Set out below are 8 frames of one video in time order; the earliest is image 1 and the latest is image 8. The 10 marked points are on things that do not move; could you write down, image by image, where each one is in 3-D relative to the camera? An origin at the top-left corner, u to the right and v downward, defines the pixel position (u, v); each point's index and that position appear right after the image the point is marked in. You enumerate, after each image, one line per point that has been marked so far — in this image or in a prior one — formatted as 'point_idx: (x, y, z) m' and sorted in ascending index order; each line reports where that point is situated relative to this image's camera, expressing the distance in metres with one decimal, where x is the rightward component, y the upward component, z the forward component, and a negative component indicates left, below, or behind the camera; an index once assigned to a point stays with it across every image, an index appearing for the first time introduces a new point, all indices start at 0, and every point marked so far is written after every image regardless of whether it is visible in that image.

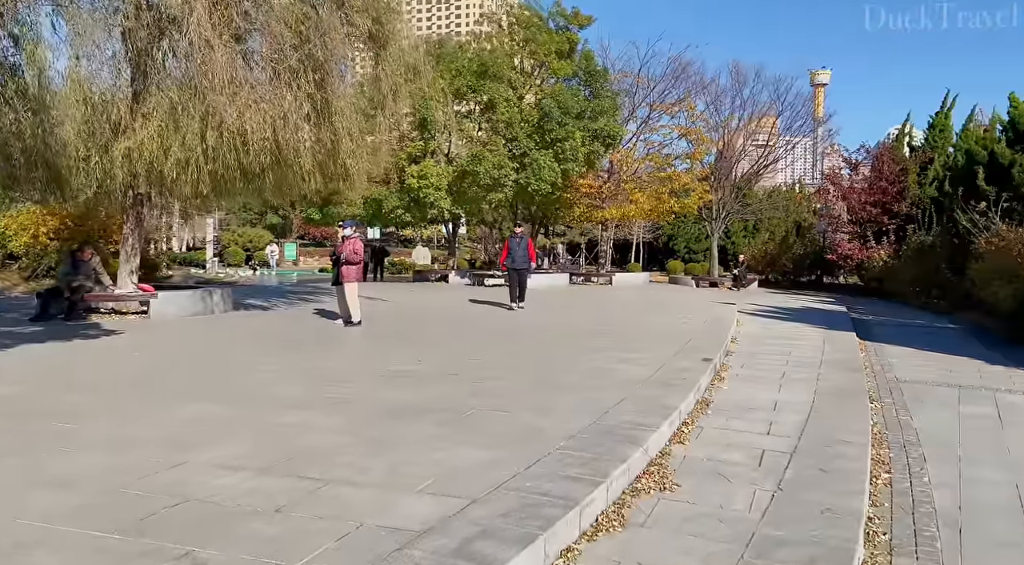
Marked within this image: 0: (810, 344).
0: (+4.6, -0.9, +10.3) m
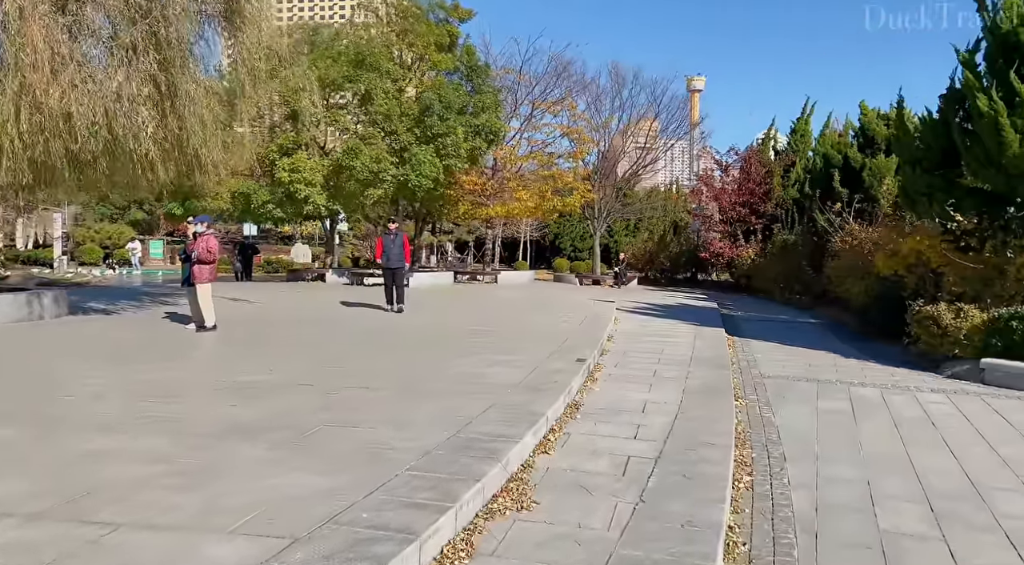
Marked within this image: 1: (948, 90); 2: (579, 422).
0: (+2.7, -0.9, +10.5) m
1: (+6.1, +2.7, +9.3) m
2: (+0.6, -1.2, +5.8) m
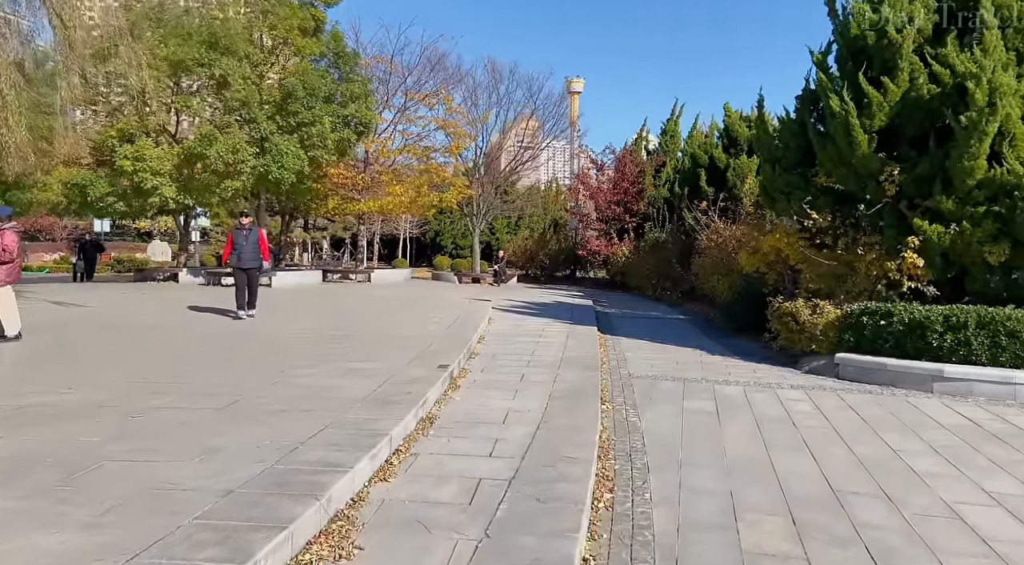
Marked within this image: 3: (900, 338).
0: (+0.6, -0.9, +10.1) m
1: (+4.2, +2.7, +9.5) m
2: (-0.6, -1.2, +5.2) m
3: (+4.5, -0.6, +7.7) m
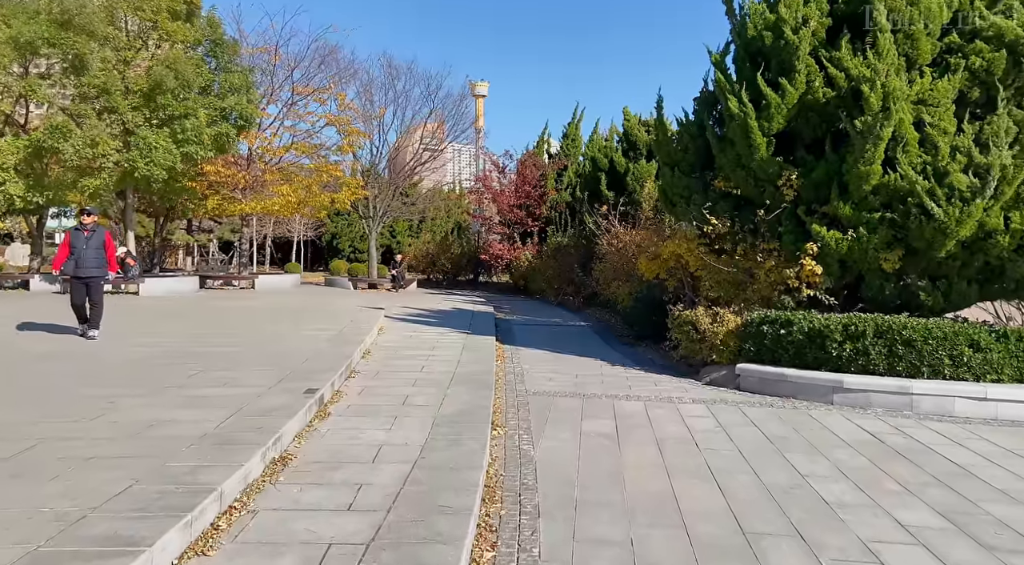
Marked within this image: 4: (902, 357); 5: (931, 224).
0: (-0.9, -1.0, +9.4) m
1: (+2.6, +2.6, +9.2) m
2: (-1.5, -1.3, +4.3) m
3: (+3.2, -0.7, +7.5) m
4: (+4.0, -0.8, +6.8) m
5: (+4.3, +0.6, +6.9) m
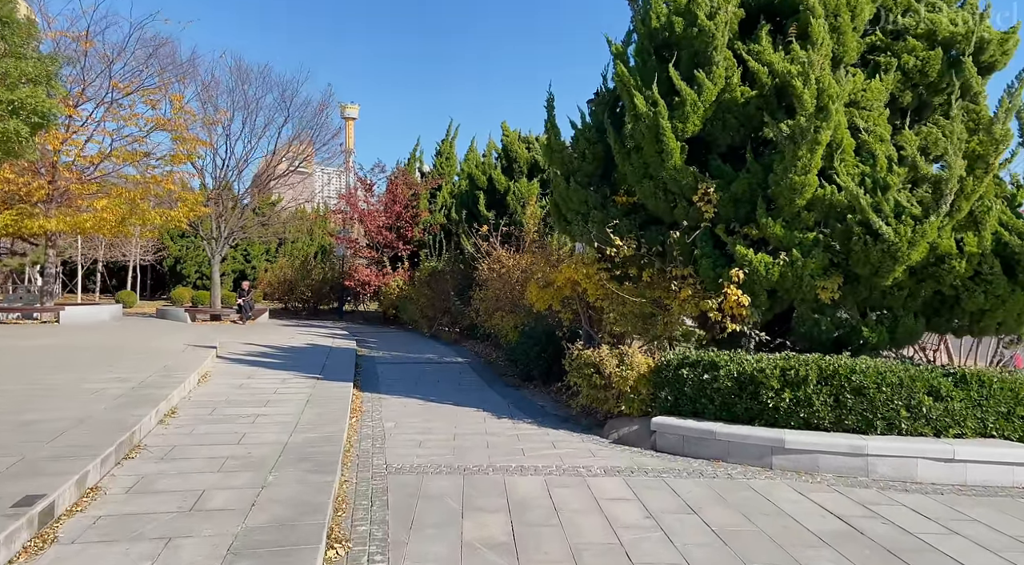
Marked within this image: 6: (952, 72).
0: (-2.4, -1.4, +7.1) m
1: (+1.0, +2.3, +7.8) m
2: (-2.1, -1.5, +2.1) m
3: (+2.0, -1.0, +6.1) m
4: (+2.8, -1.1, +5.6) m
5: (+3.2, +0.3, +5.7) m
6: (+4.2, +2.0, +6.4) m
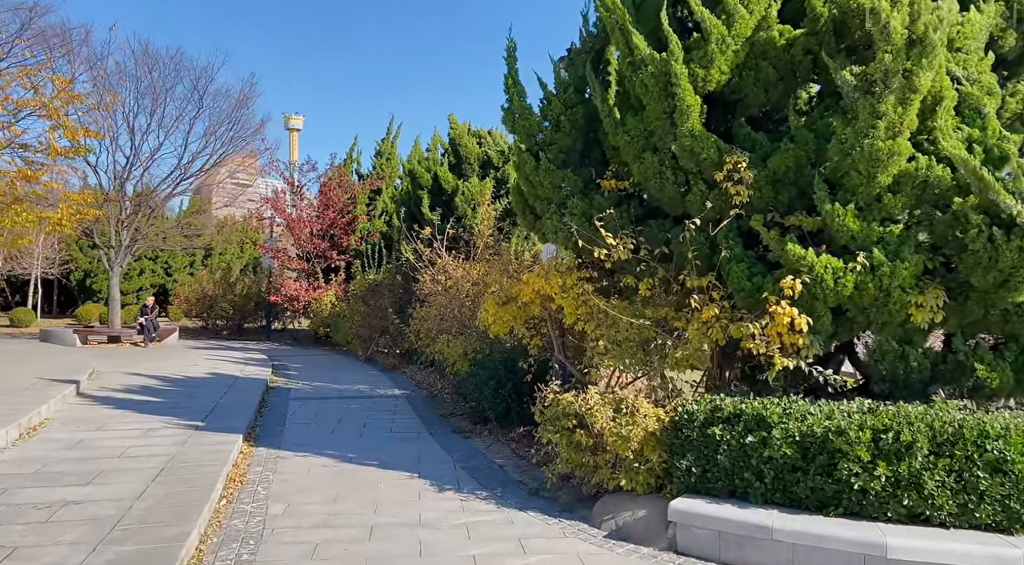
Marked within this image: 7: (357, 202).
0: (-2.8, -1.5, +4.8) m
1: (+0.6, +2.1, +5.8) m
2: (-2.1, -1.5, -0.3) m
3: (+1.6, -1.1, +4.0) m
4: (+2.6, -1.1, +3.6) m
5: (+2.9, +0.2, +3.8) m
6: (+3.9, +1.9, +4.6) m
7: (-4.3, +2.3, +18.7) m
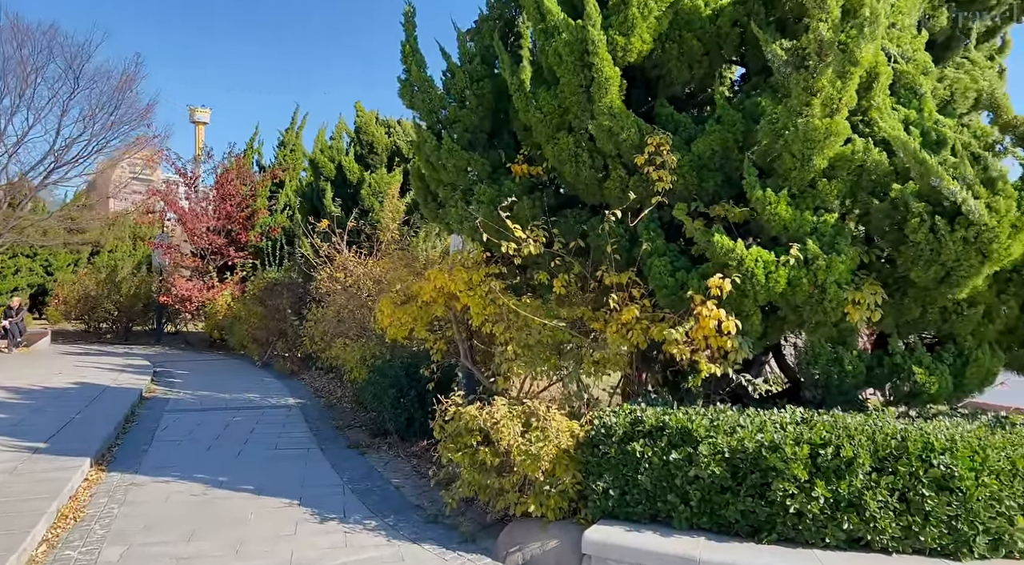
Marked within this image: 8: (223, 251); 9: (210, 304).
0: (-3.5, -1.5, +3.7) m
1: (-0.2, +2.2, +5.1) m
2: (-2.1, -1.4, -1.2) m
3: (+1.1, -1.1, +3.5) m
4: (+2.0, -1.1, +3.2) m
5: (+2.3, +0.3, +3.4) m
6: (+3.2, +1.9, +4.4) m
7: (-6.6, +2.3, +17.4) m
8: (-7.3, +0.8, +16.9) m
9: (-7.4, -0.5, +16.3) m
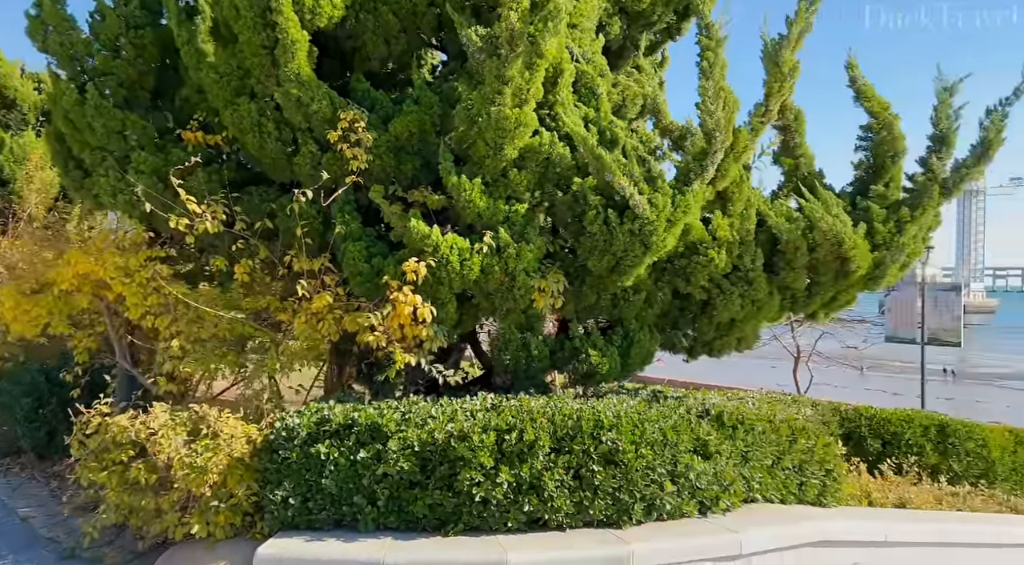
0: (-4.8, -1.4, +1.8) m
1: (-2.3, +2.3, +4.3) m
2: (-1.6, -1.4, -2.3) m
3: (-0.5, -1.0, +3.3) m
4: (+0.4, -1.1, +3.4) m
5: (+0.6, +0.3, +3.7) m
6: (+1.1, +2.0, +4.9) m
7: (-13.0, +2.5, +13.1) m
8: (-13.4, +1.0, +12.4) m
9: (-13.3, -0.3, +11.8) m
